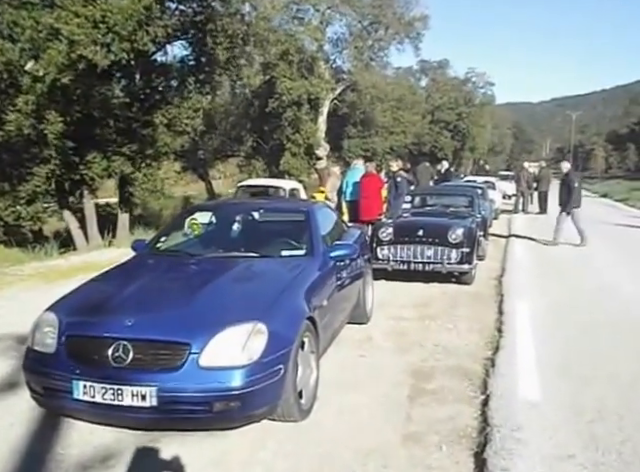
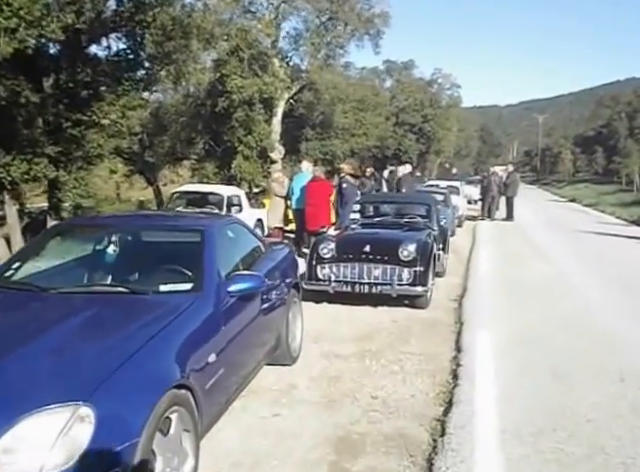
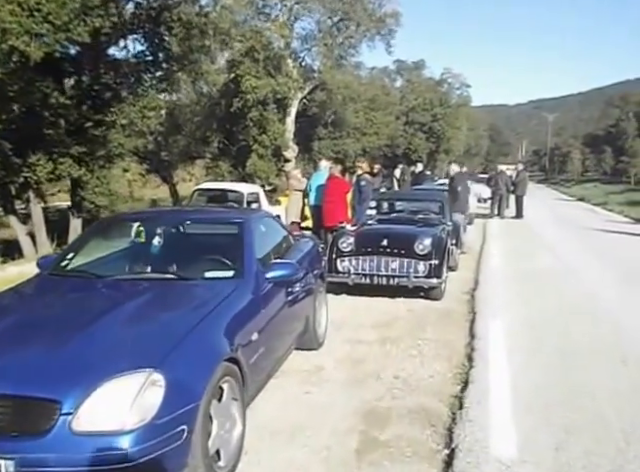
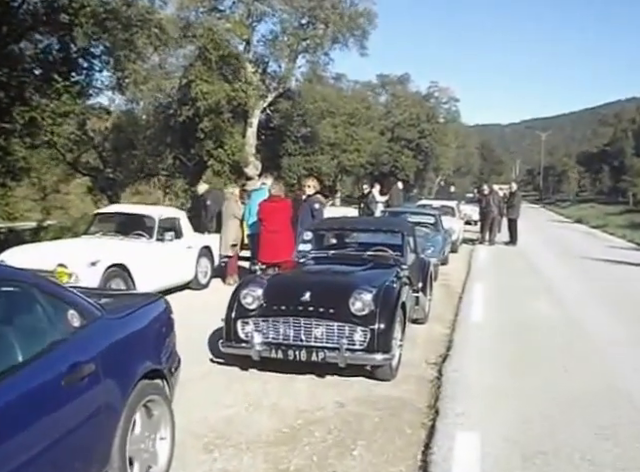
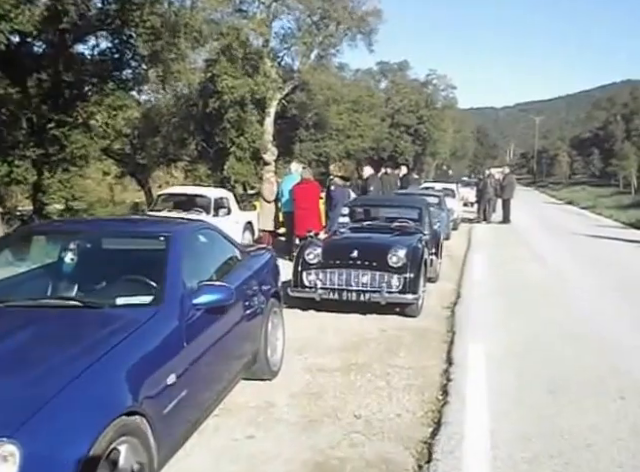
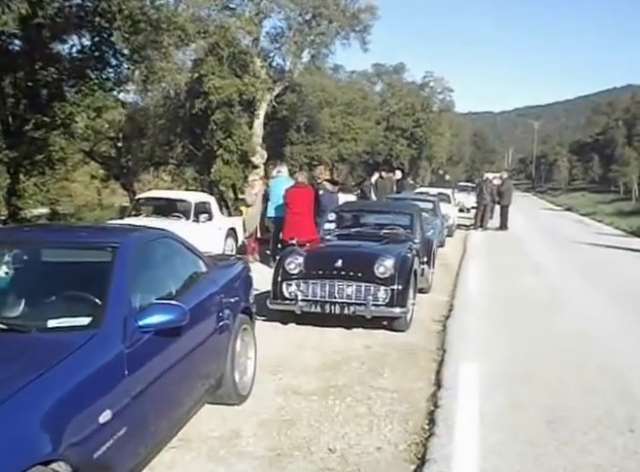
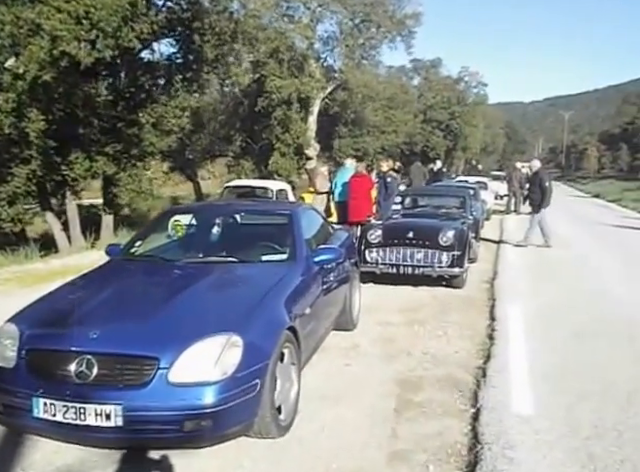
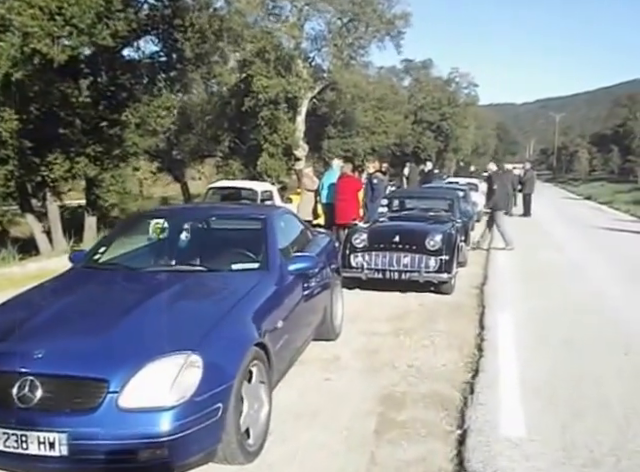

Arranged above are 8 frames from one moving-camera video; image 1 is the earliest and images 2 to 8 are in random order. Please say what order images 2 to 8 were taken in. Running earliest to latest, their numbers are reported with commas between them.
7, 8, 3, 2, 5, 6, 4
